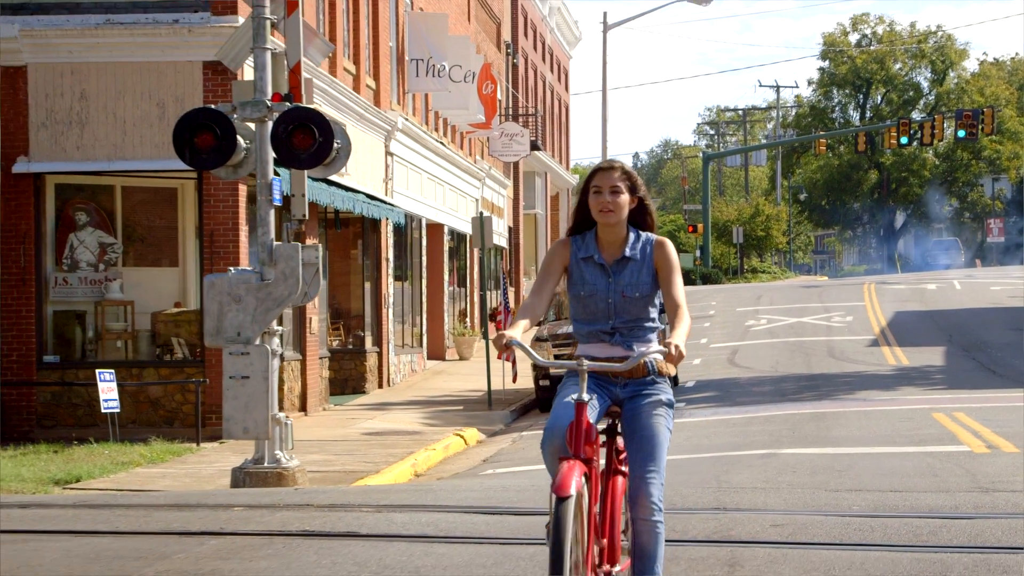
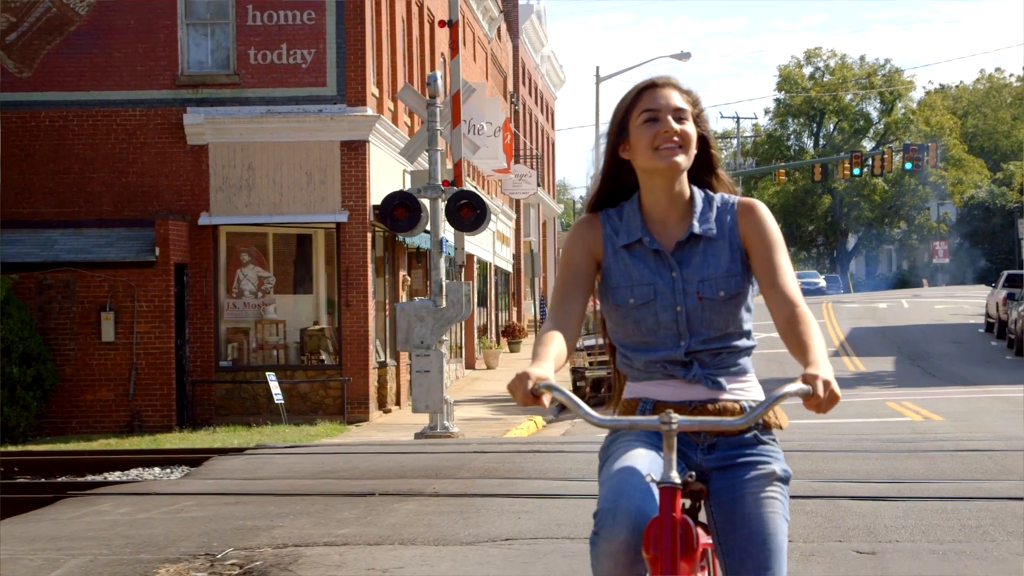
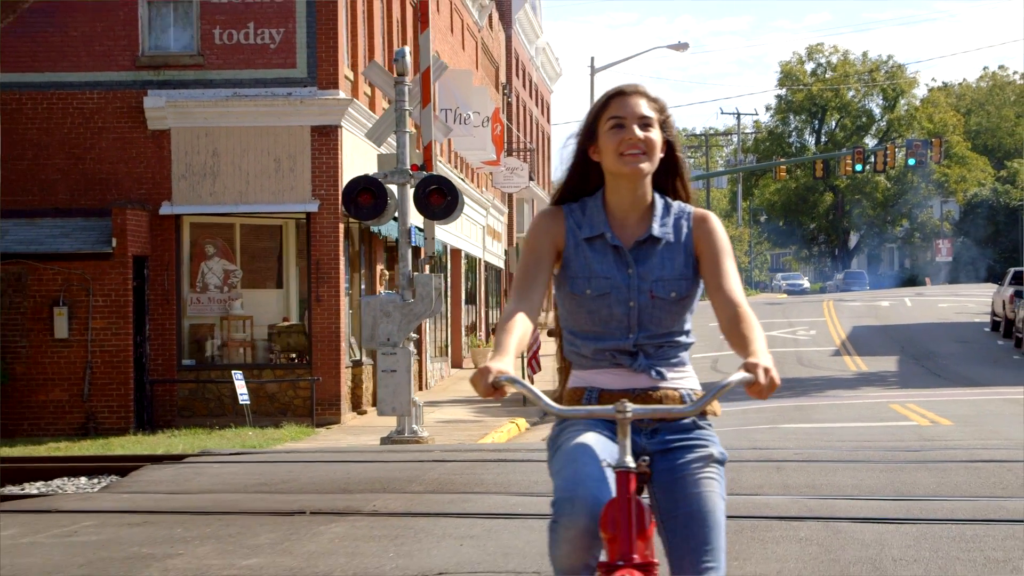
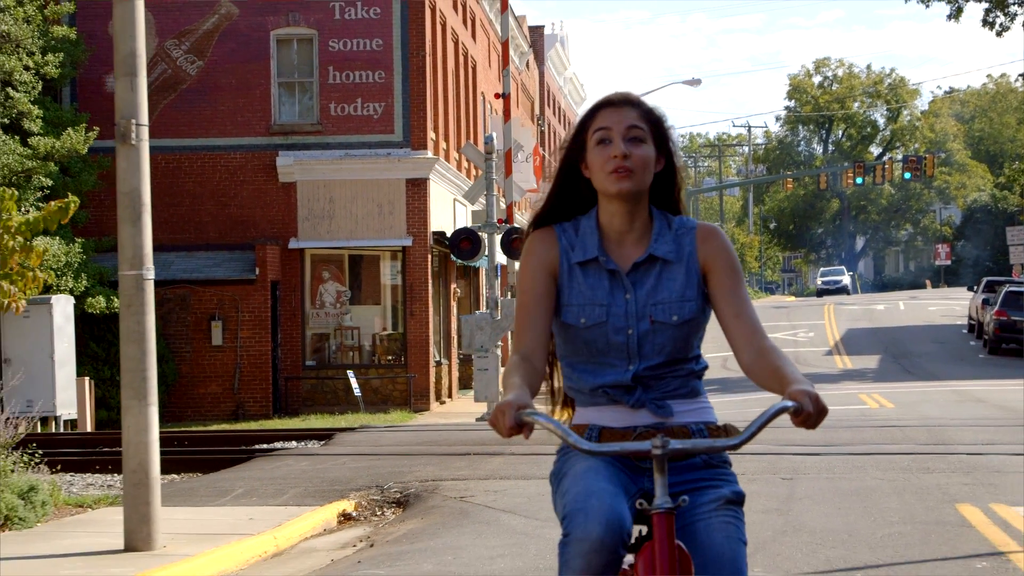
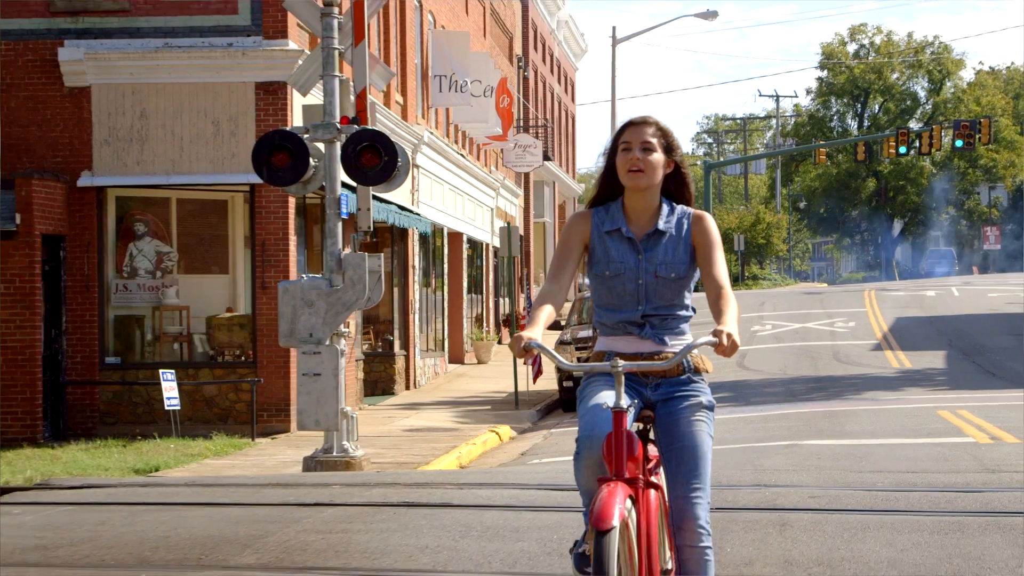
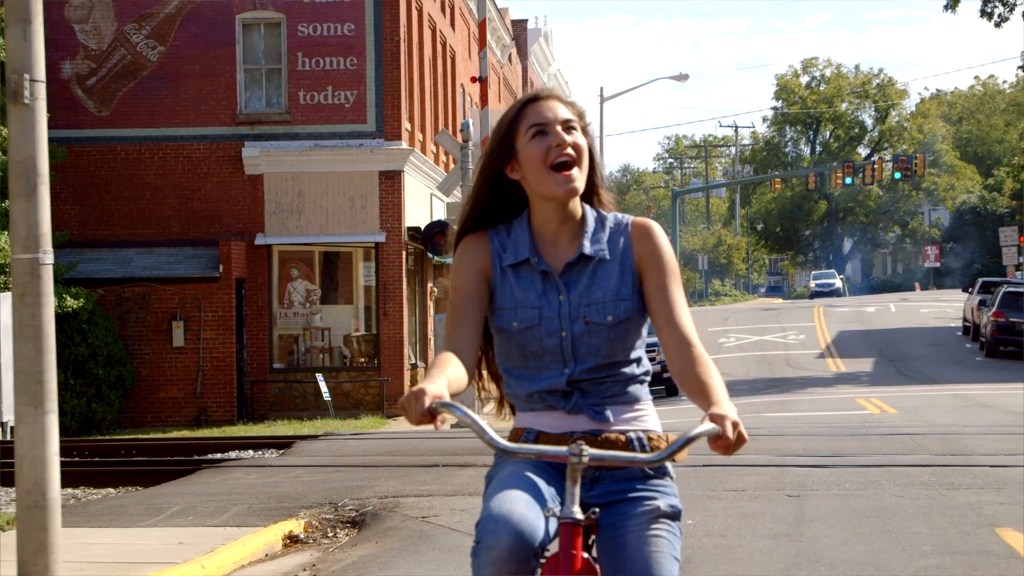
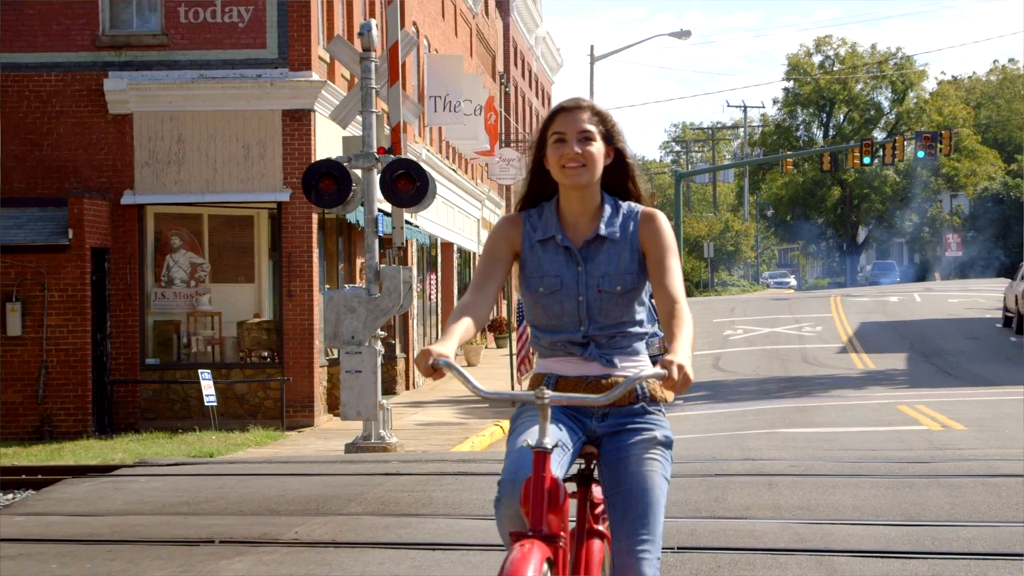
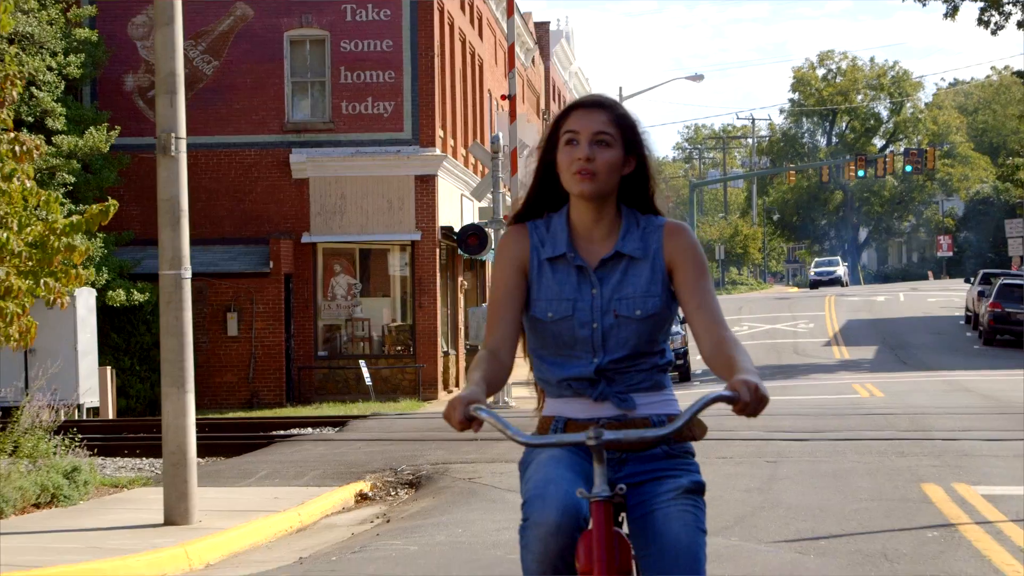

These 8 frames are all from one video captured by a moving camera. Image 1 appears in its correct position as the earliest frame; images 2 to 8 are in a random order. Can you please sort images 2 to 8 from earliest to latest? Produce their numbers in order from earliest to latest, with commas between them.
5, 7, 3, 2, 6, 4, 8
